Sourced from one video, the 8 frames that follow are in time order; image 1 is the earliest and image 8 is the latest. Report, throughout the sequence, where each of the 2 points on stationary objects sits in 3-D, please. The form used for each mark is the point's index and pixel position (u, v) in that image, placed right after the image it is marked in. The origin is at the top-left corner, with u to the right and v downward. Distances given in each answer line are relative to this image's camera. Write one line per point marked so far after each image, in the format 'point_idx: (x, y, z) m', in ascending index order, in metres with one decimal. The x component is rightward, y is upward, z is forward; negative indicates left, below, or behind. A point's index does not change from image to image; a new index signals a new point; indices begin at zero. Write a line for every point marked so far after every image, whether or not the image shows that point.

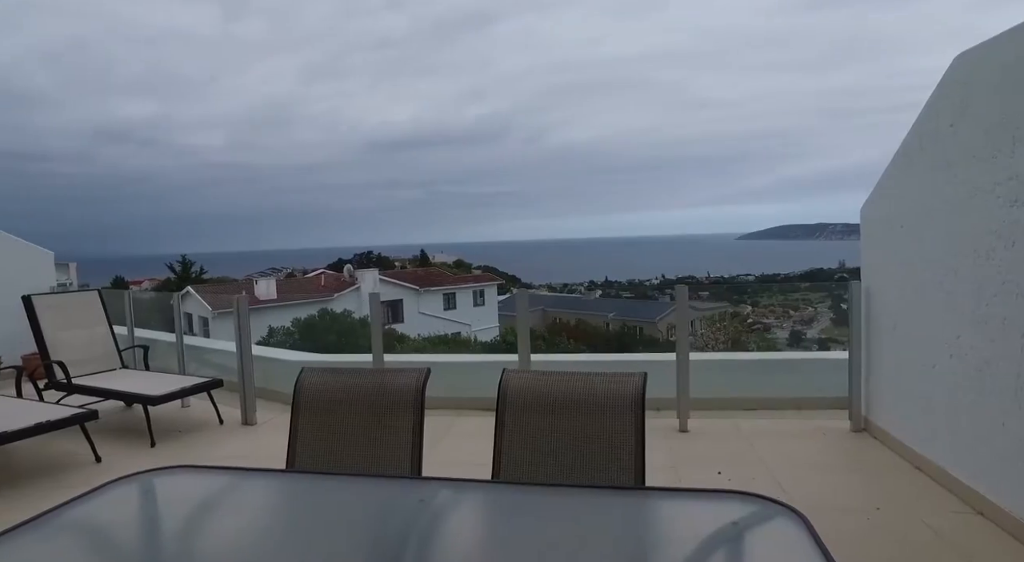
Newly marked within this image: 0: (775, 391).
0: (+1.5, -0.7, +4.1) m
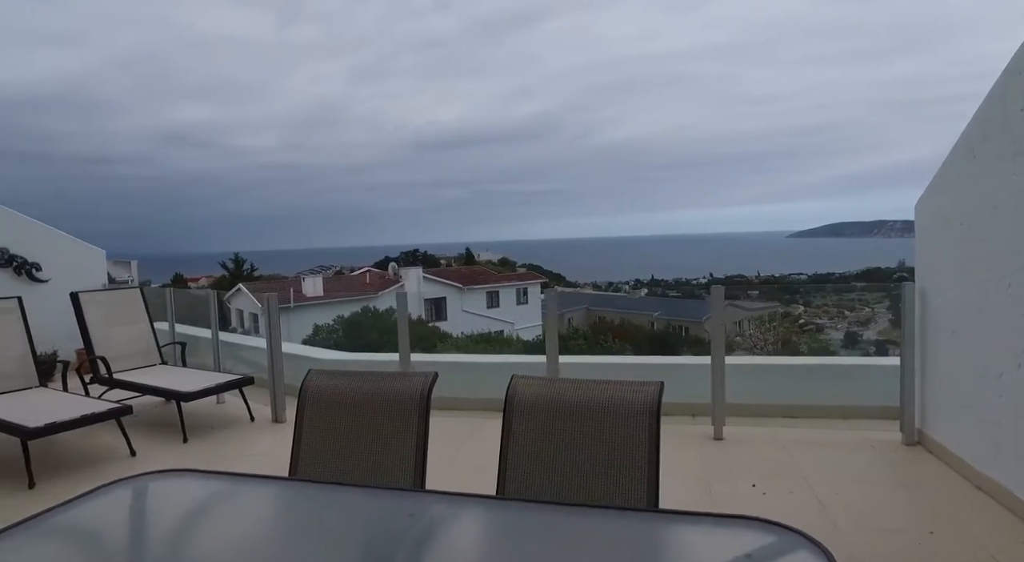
0: (+1.7, -0.7, +3.9) m
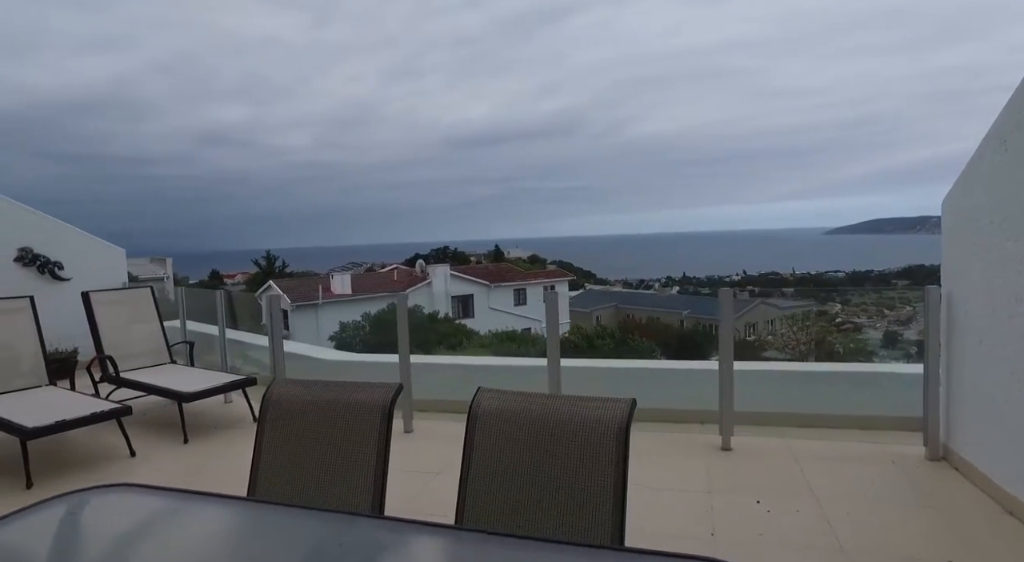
0: (+1.7, -0.7, +3.7) m
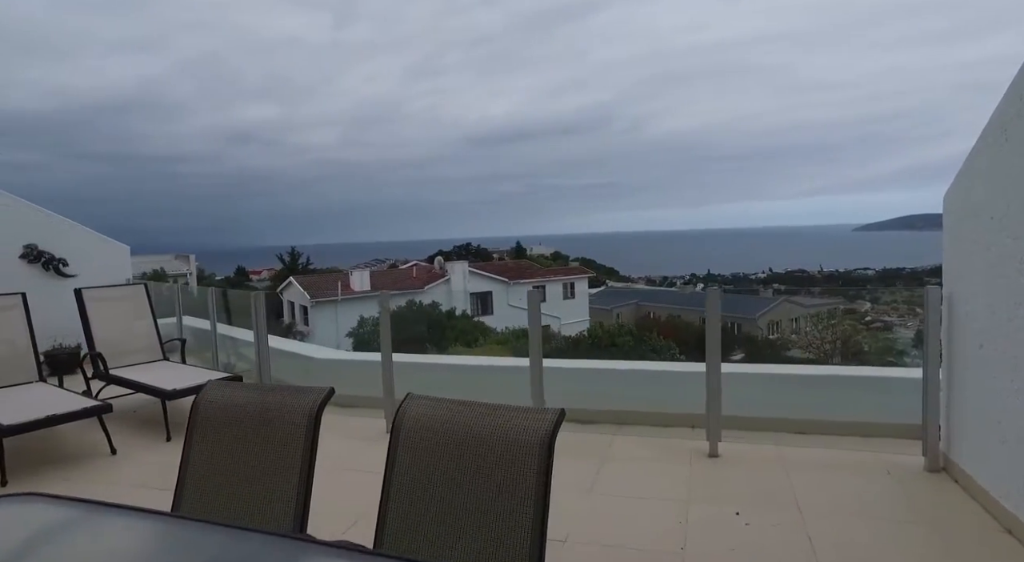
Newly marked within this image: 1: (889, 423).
0: (+1.7, -0.7, +3.6) m
1: (+1.9, -0.7, +3.5) m
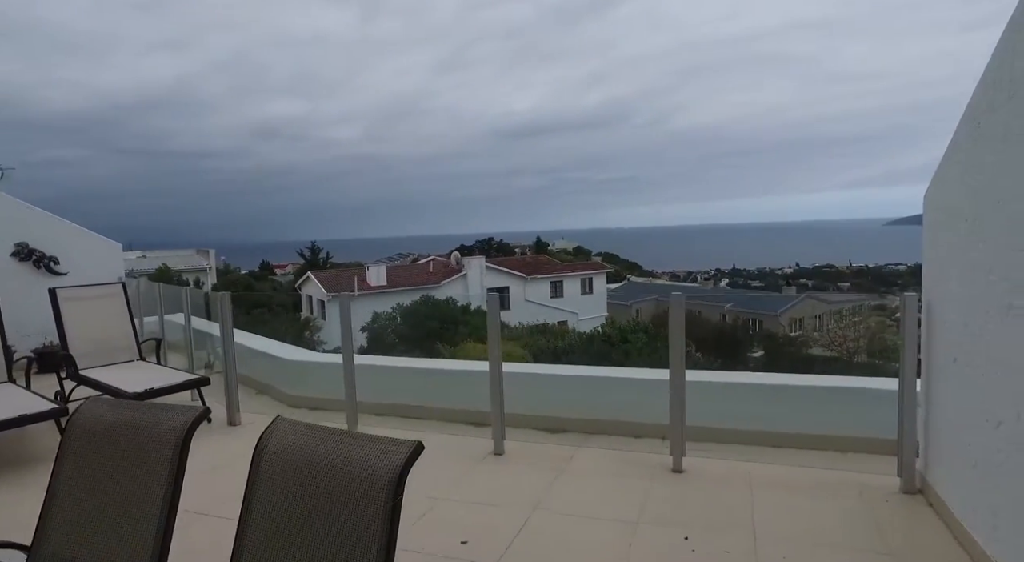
0: (+1.5, -0.7, +3.4) m
1: (+1.8, -0.7, +3.3) m
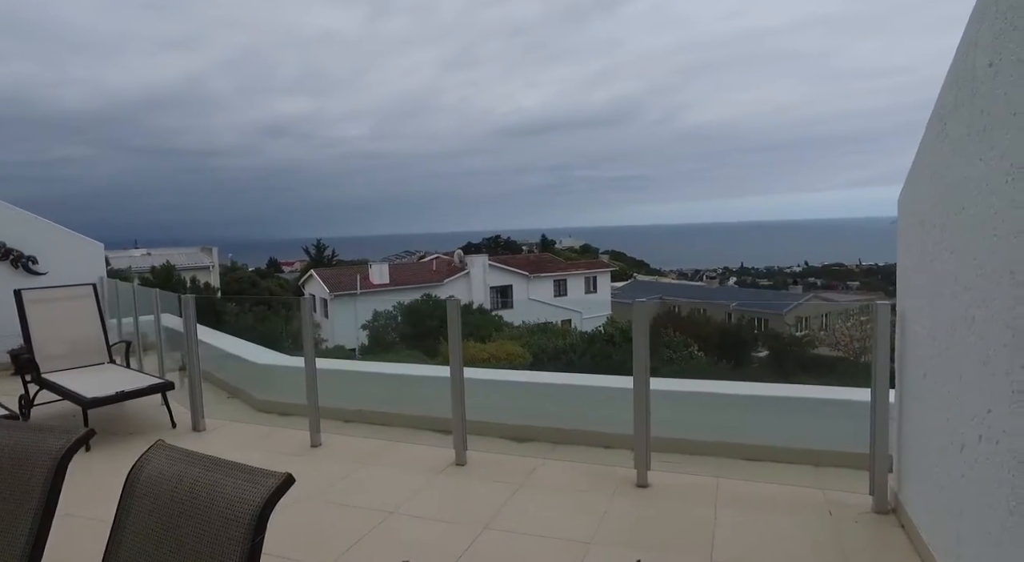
0: (+1.4, -0.7, +3.3) m
1: (+1.6, -0.7, +3.2) m
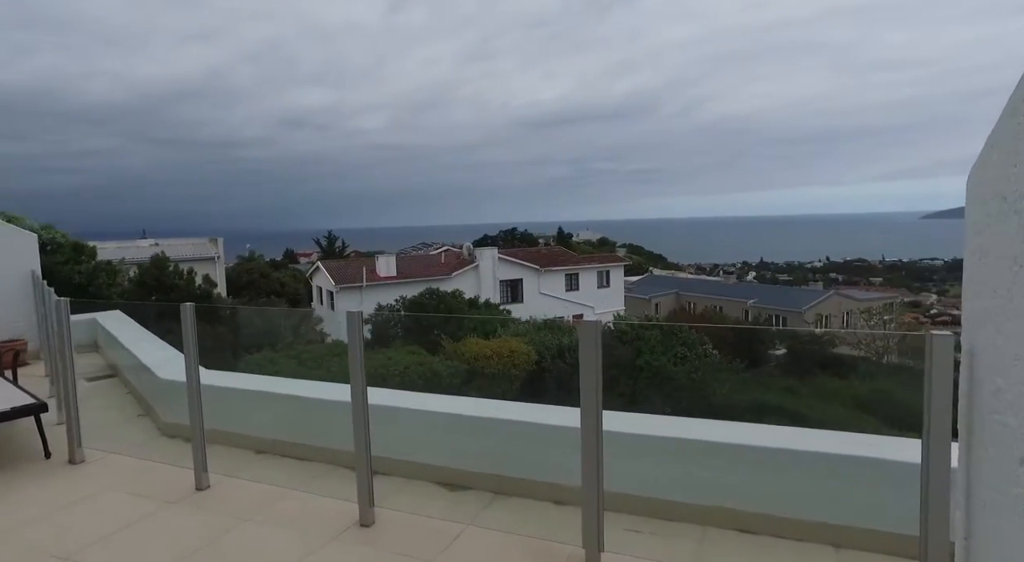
0: (+1.1, -0.7, +2.6) m
1: (+1.4, -0.8, +2.5) m
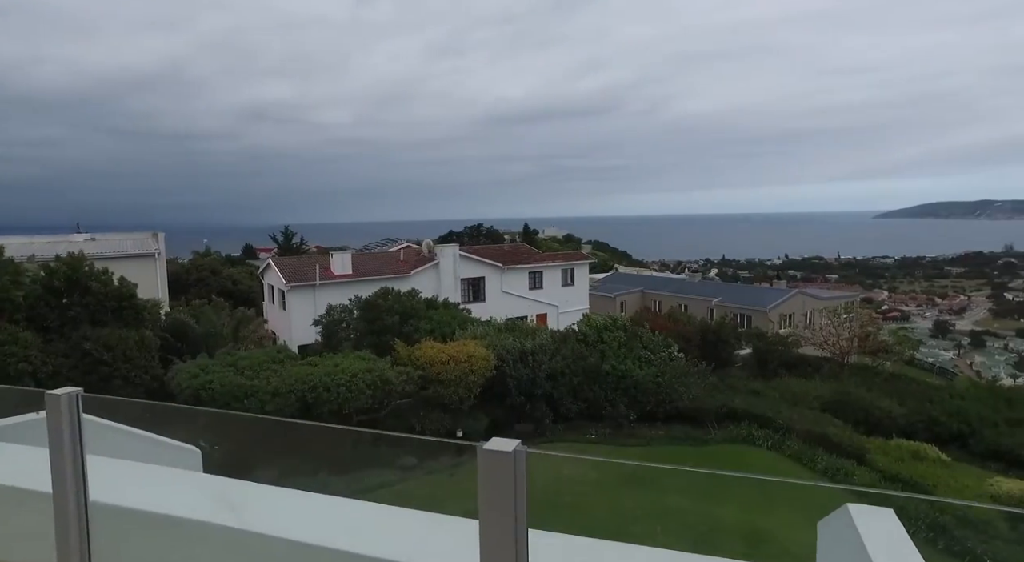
0: (+0.9, -0.8, +1.6) m
1: (+1.1, -0.9, +1.5) m
